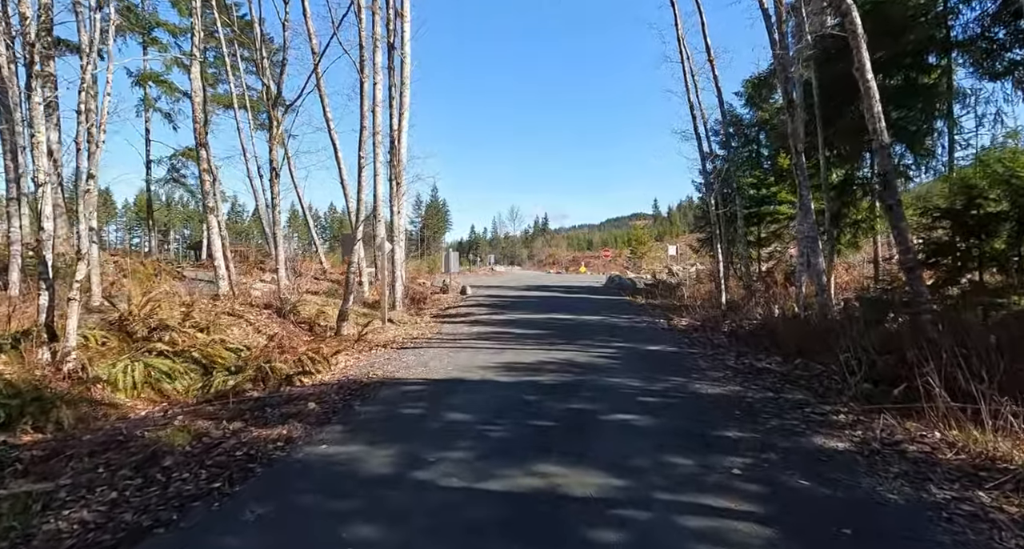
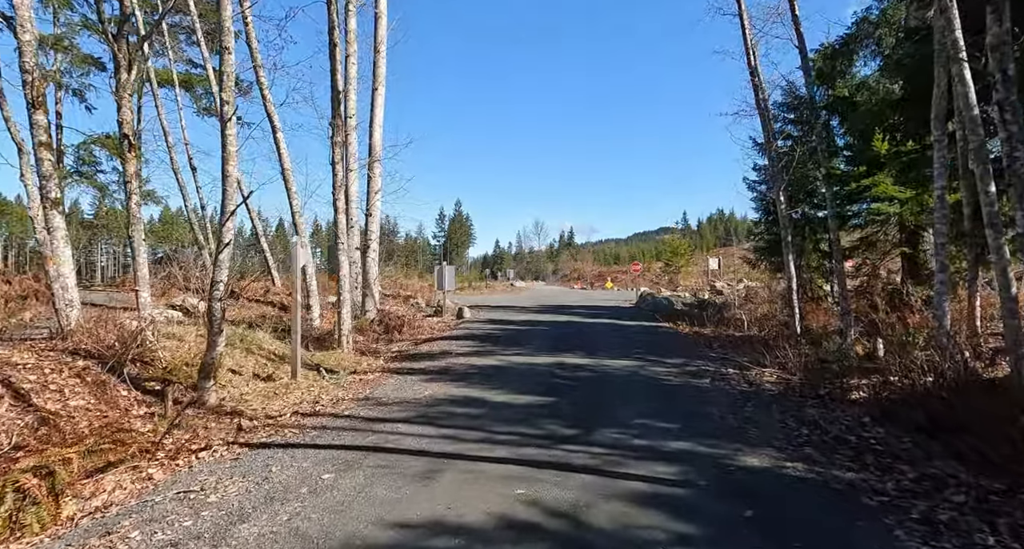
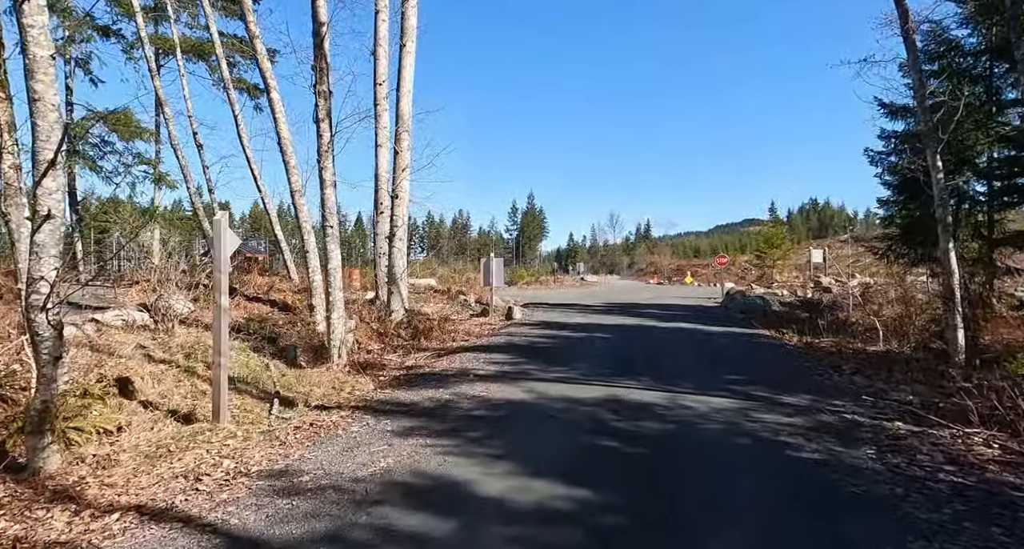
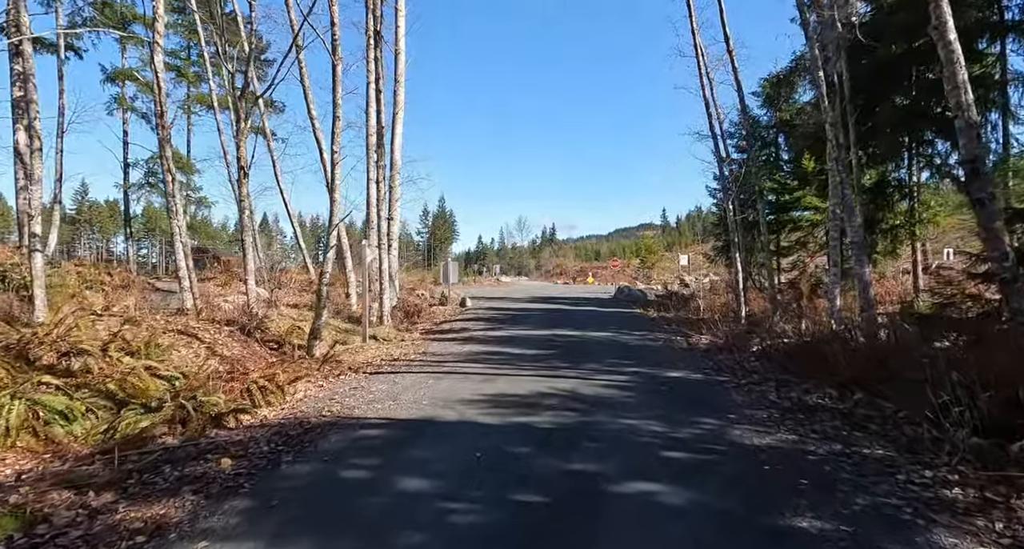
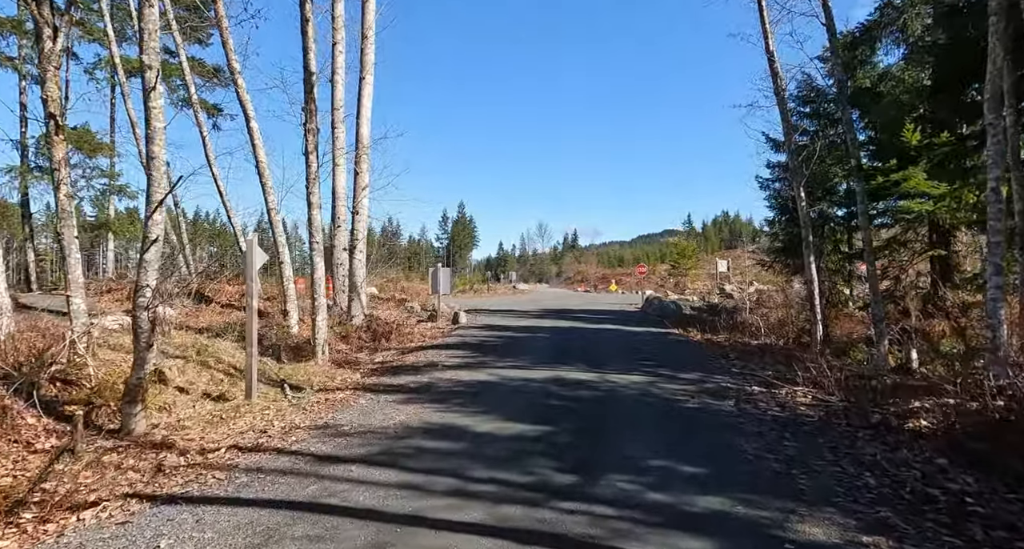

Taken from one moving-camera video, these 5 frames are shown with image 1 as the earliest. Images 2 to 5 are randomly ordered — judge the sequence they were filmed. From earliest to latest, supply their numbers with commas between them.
4, 2, 5, 3
